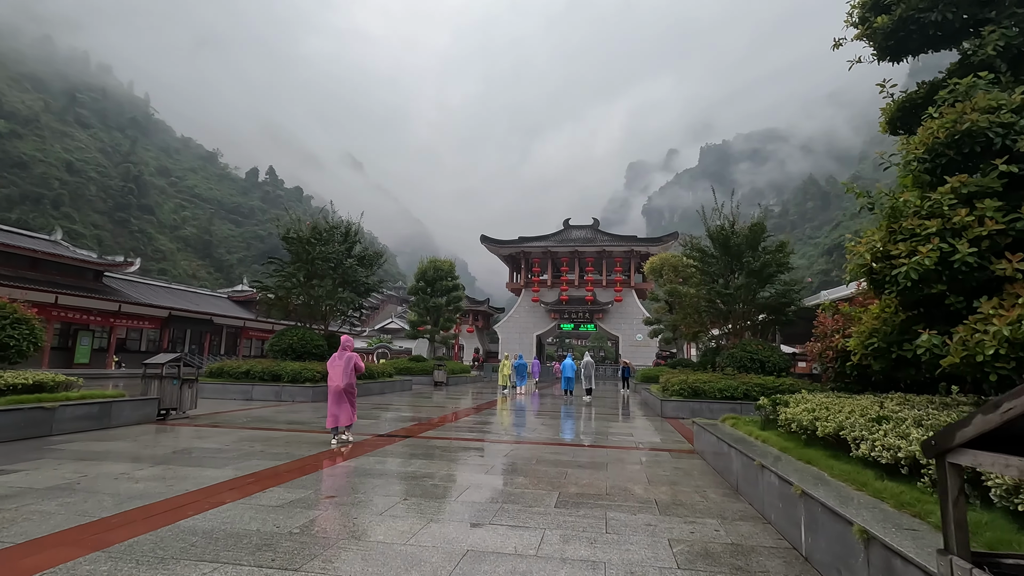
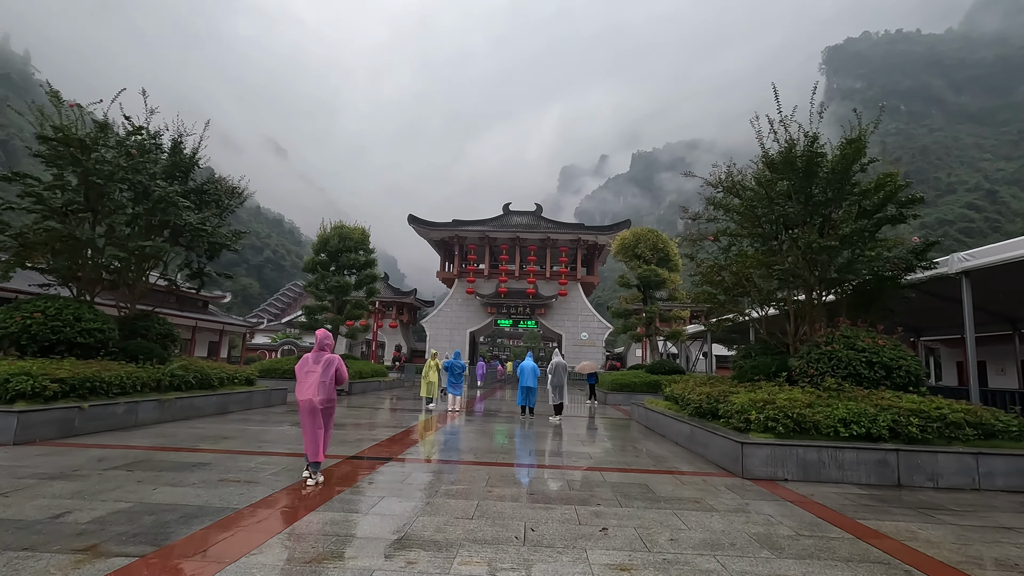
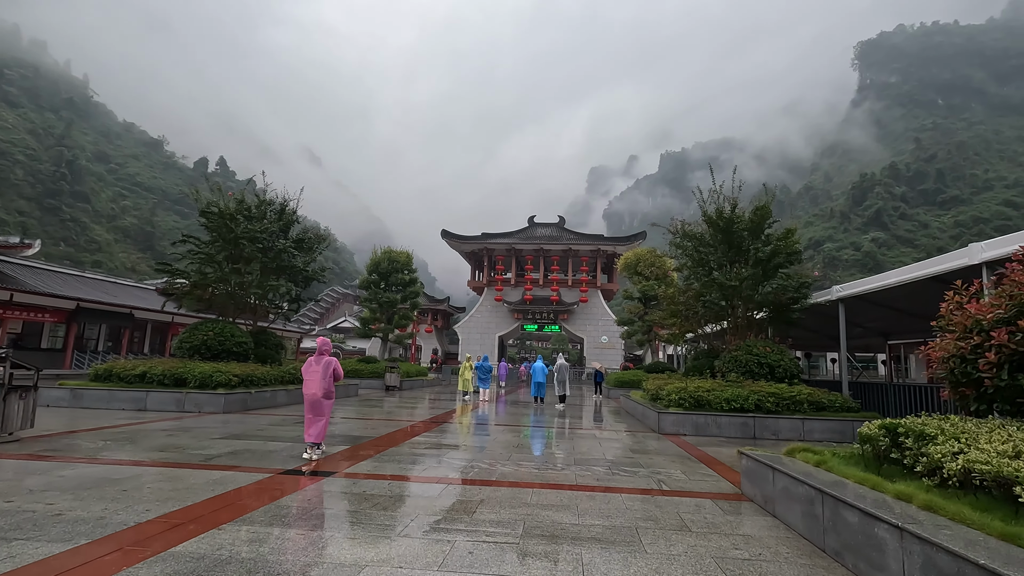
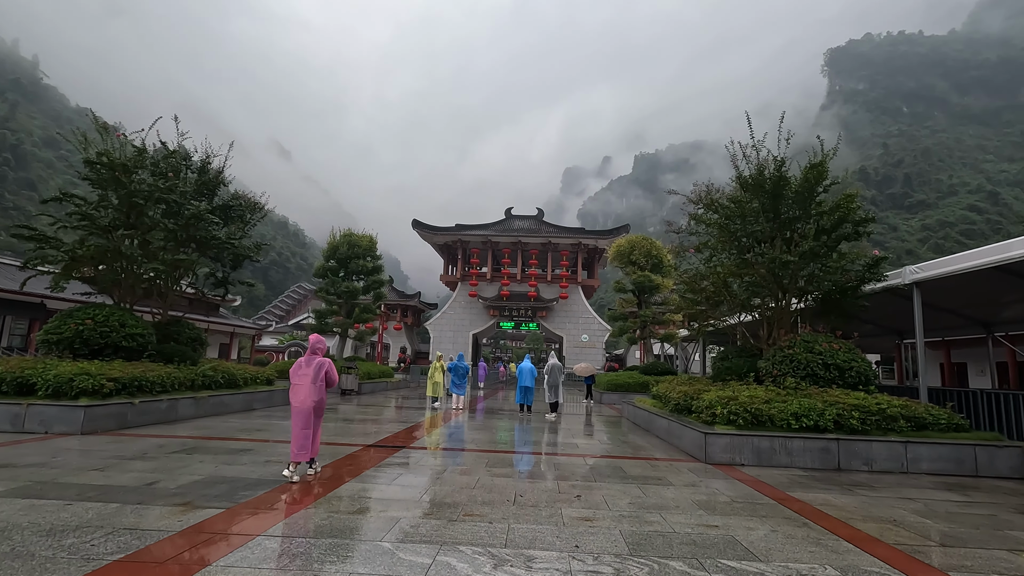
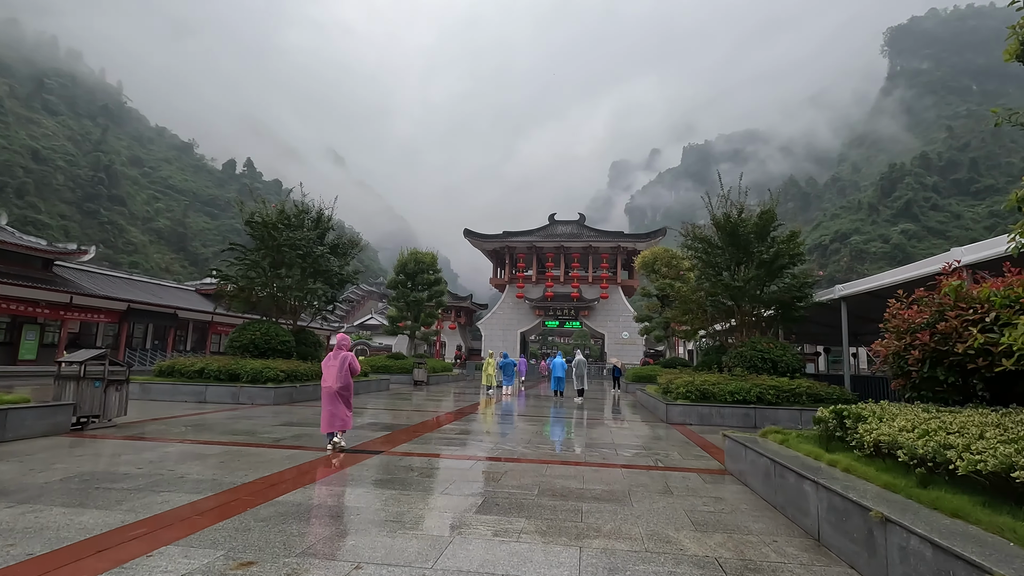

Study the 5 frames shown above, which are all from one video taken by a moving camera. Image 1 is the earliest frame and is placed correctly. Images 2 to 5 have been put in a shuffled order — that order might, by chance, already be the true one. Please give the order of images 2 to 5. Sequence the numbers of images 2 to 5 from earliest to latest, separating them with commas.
5, 3, 4, 2
